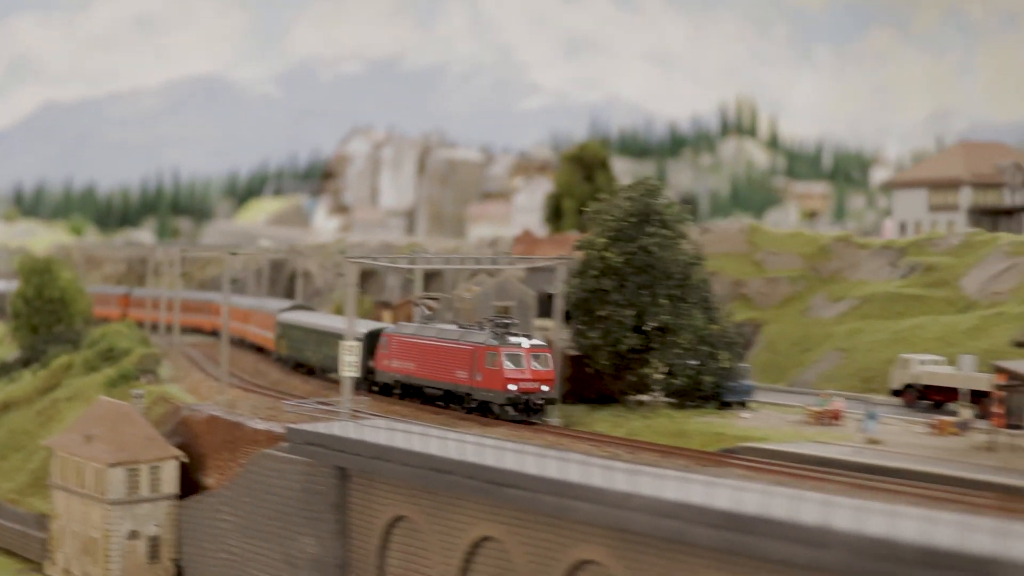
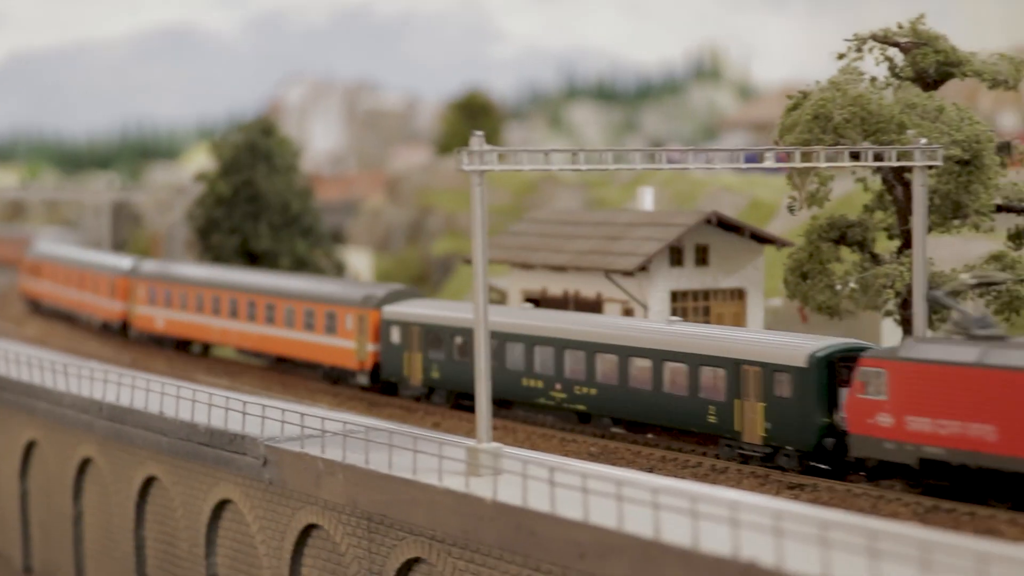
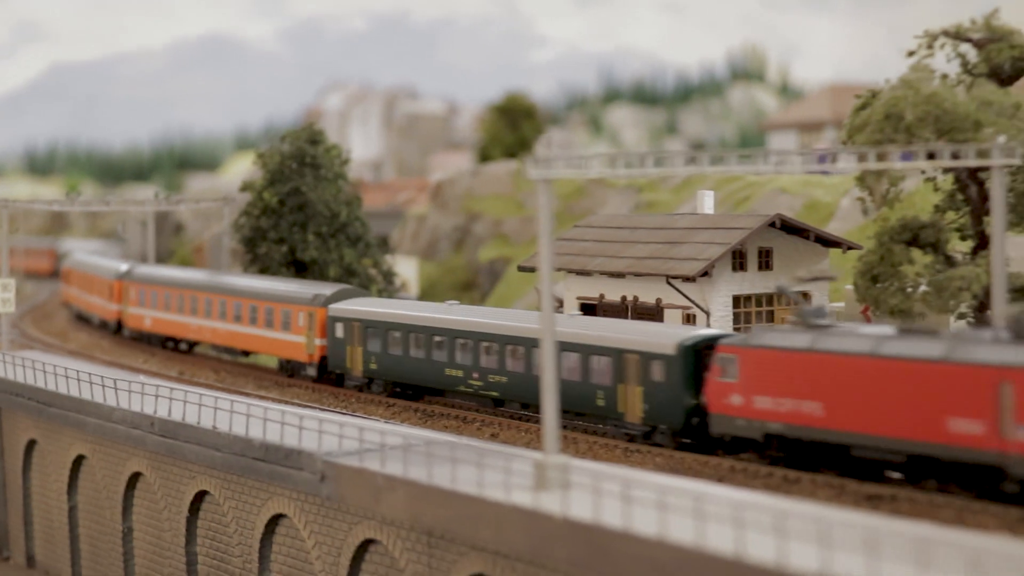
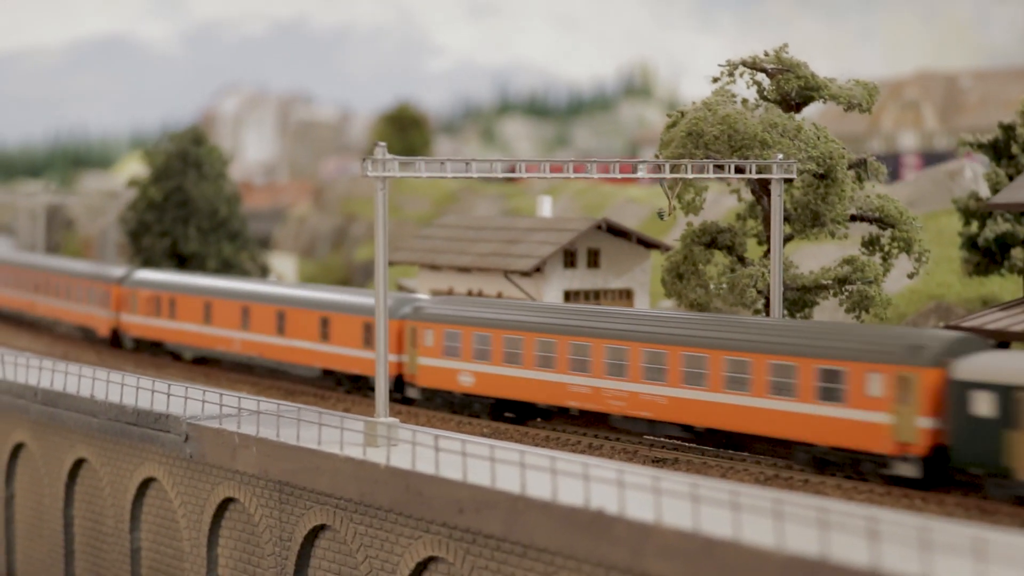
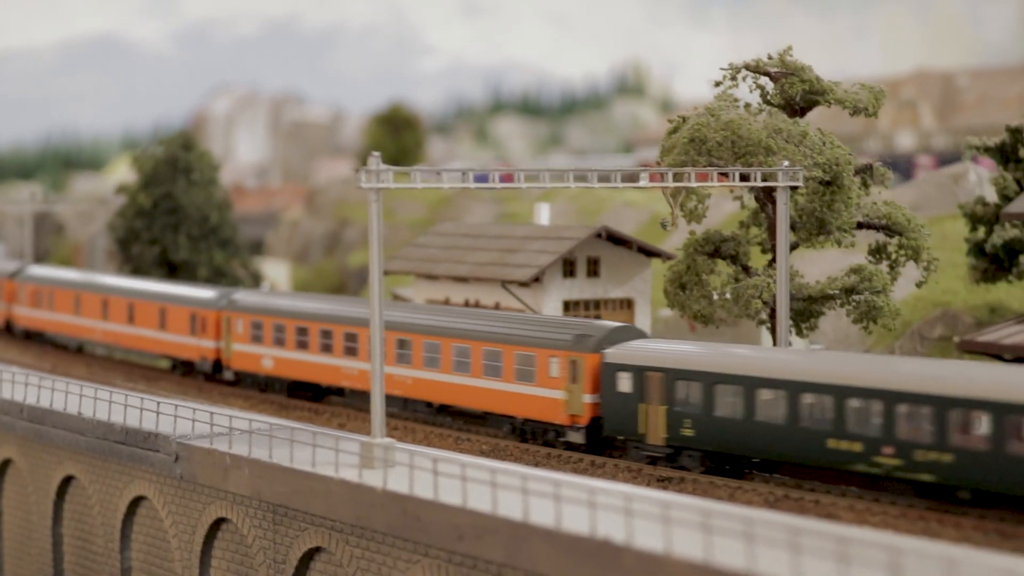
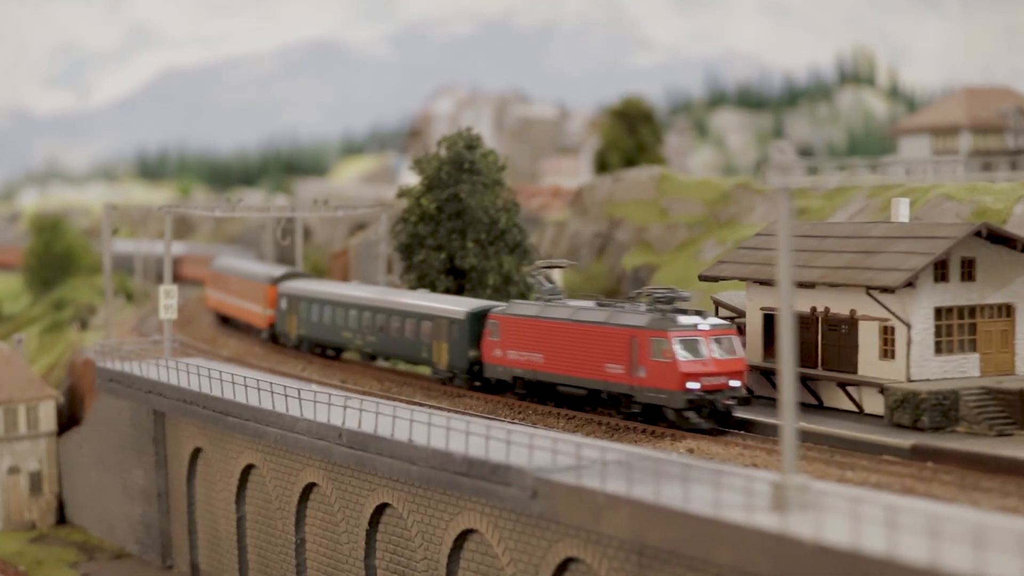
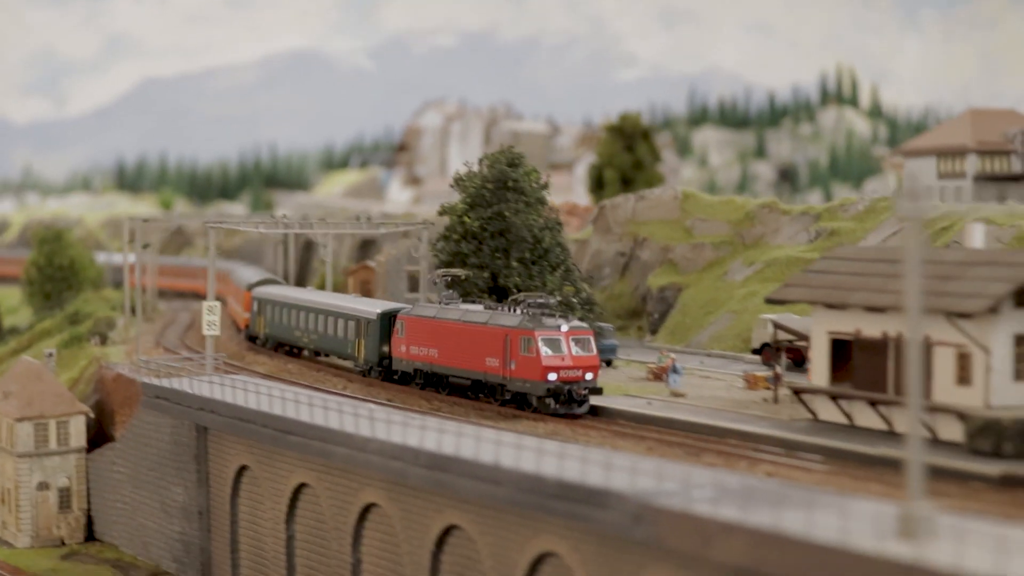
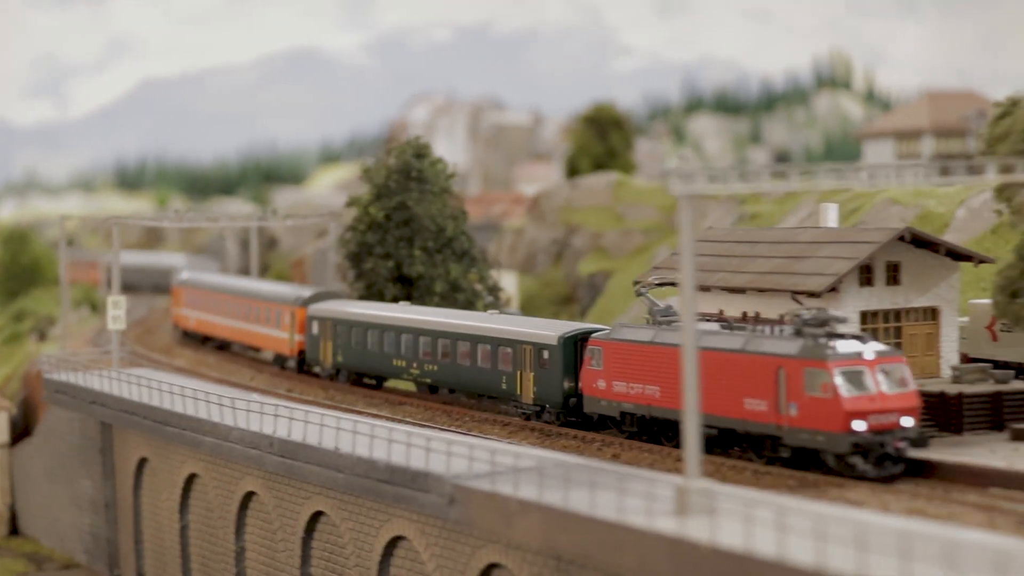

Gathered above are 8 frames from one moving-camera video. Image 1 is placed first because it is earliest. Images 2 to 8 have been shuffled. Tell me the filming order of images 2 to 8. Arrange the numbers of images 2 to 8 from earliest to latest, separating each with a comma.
7, 6, 8, 3, 2, 5, 4
